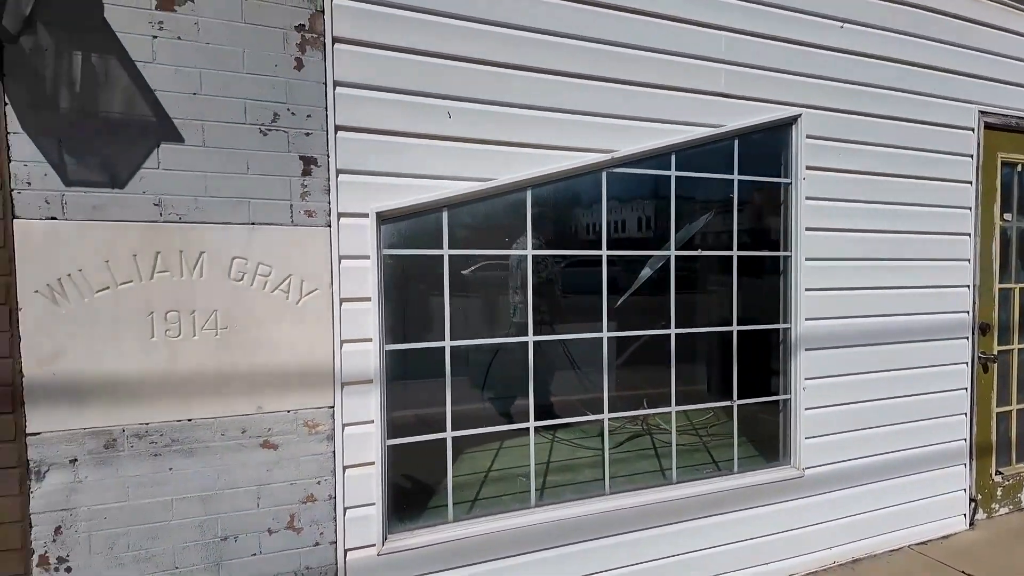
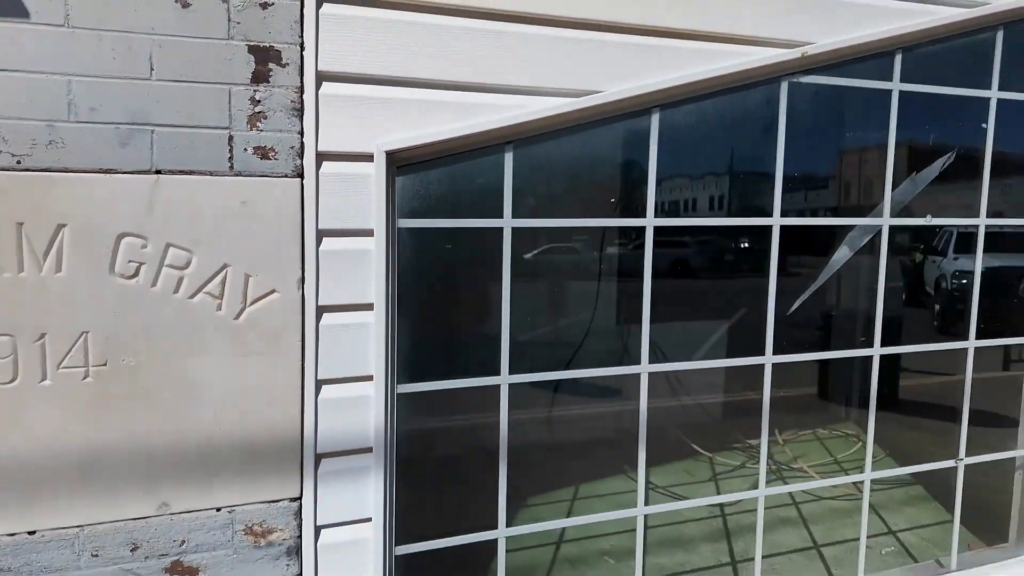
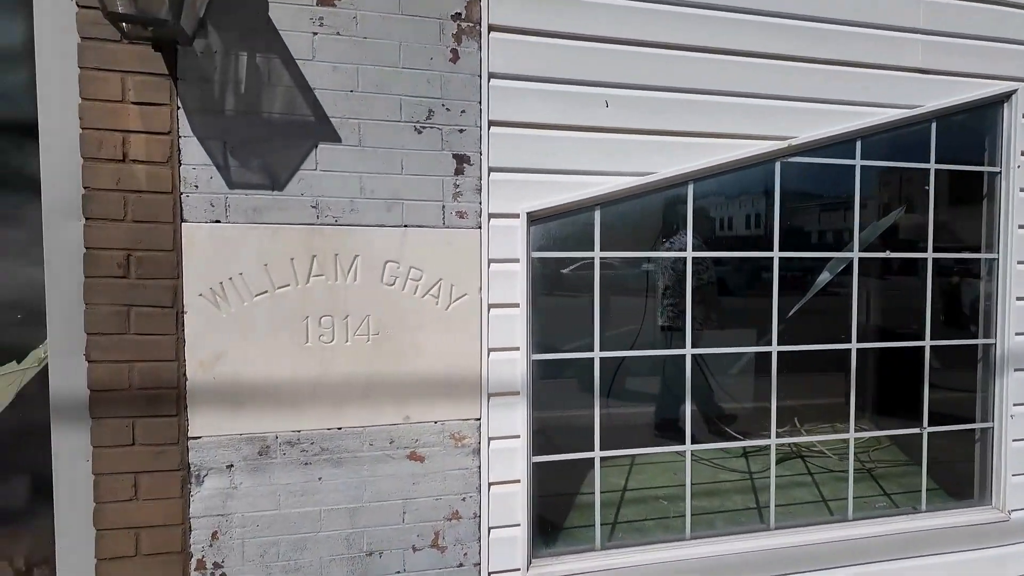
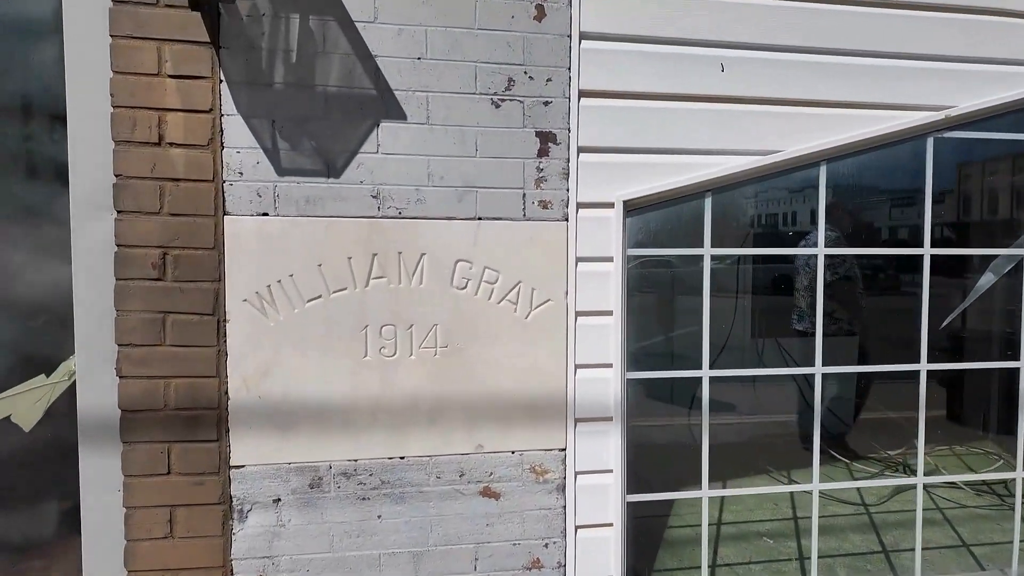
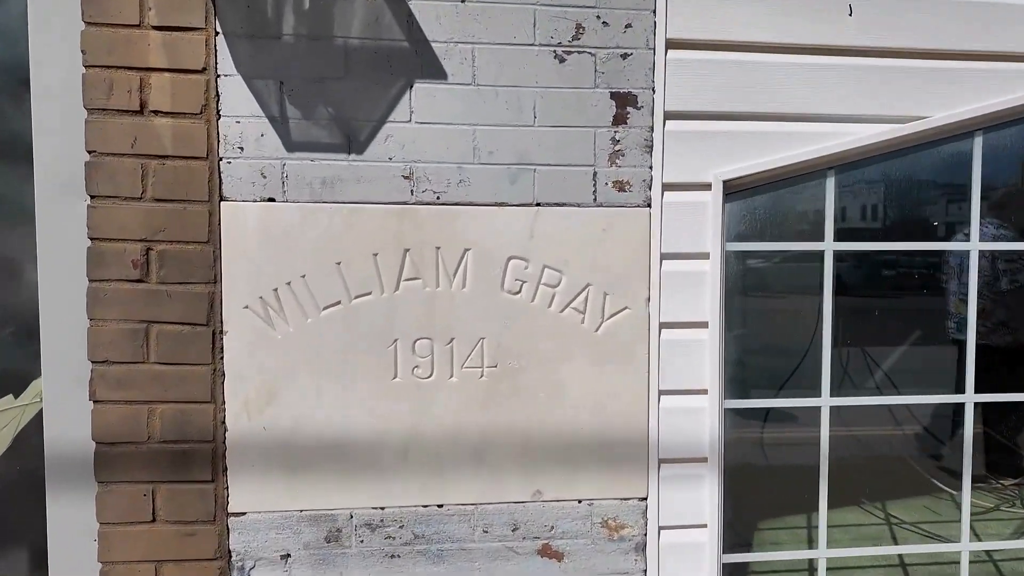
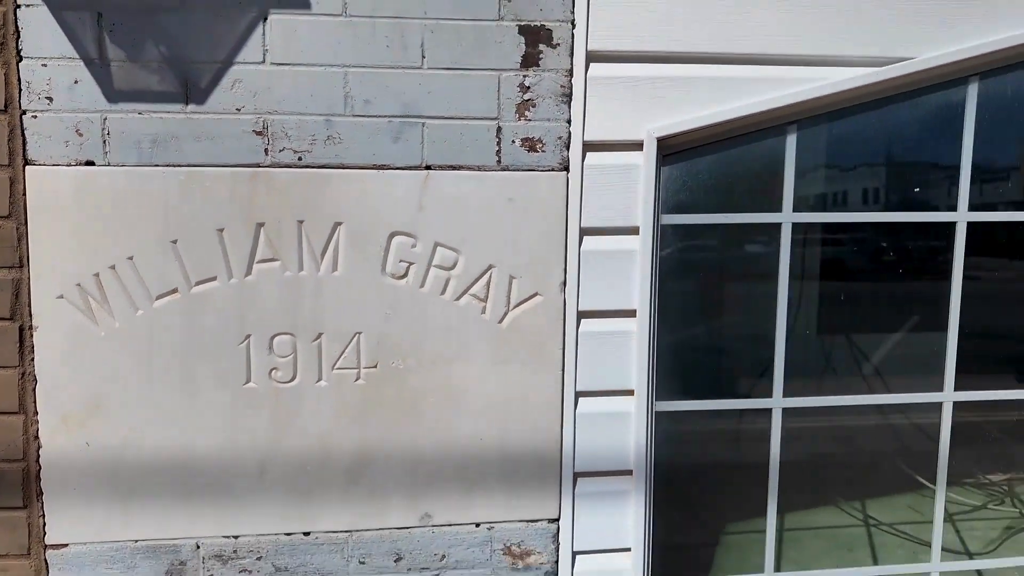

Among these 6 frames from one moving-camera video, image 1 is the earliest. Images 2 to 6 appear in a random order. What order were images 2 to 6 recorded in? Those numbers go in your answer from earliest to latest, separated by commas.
3, 4, 5, 6, 2
